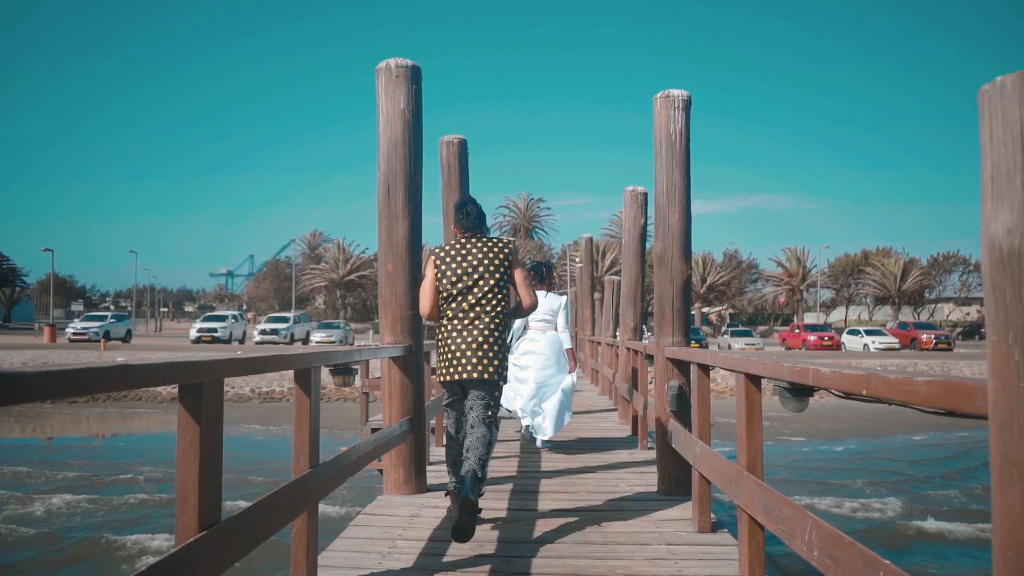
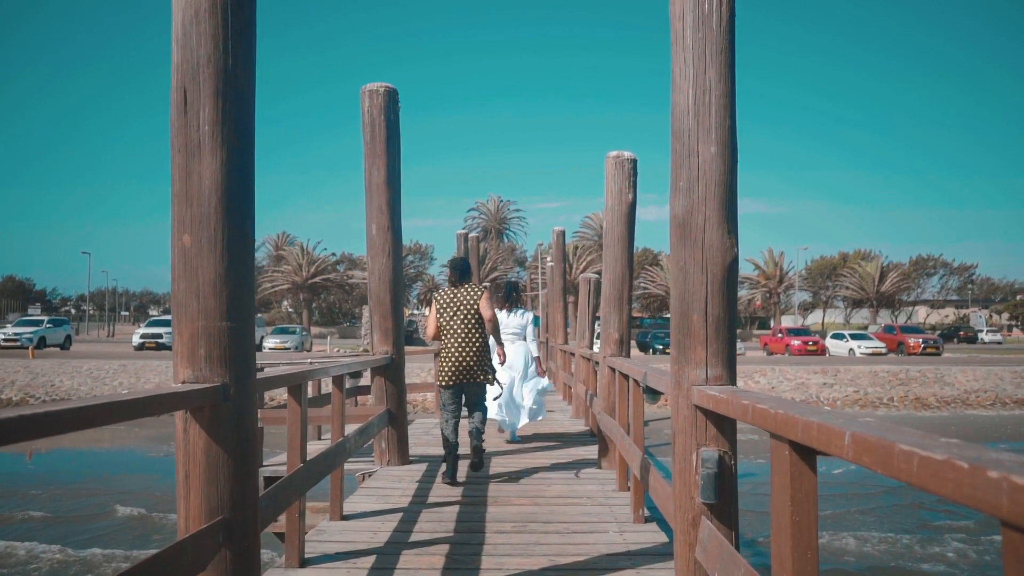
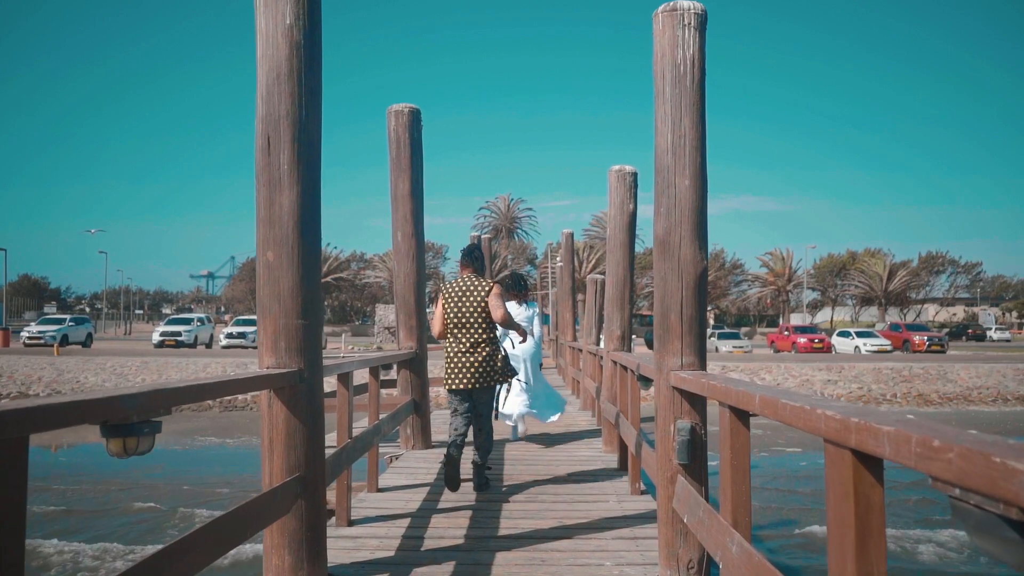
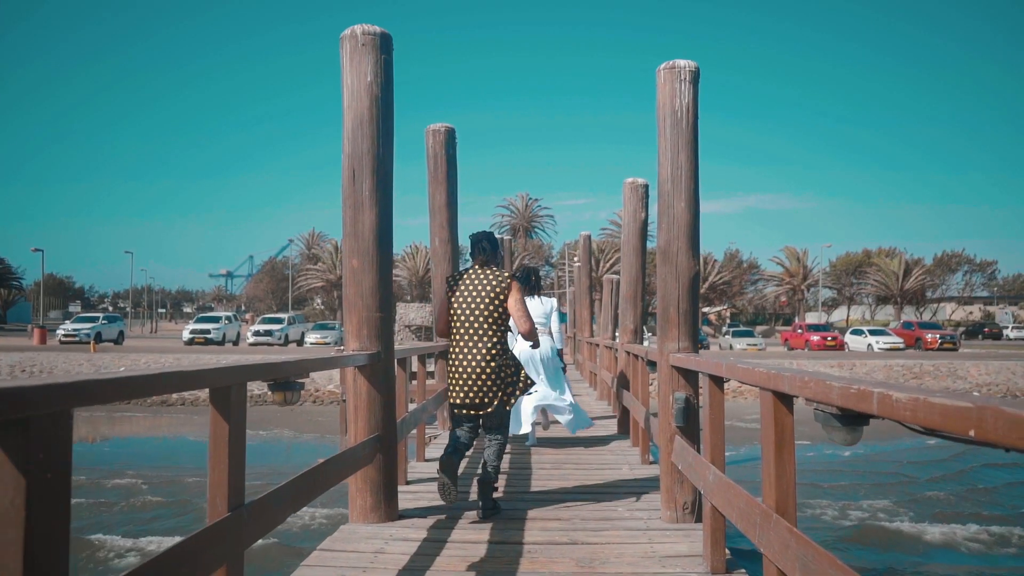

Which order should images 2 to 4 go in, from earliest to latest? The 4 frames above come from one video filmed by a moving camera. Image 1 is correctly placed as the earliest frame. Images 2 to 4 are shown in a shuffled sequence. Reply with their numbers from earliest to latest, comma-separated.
4, 3, 2
